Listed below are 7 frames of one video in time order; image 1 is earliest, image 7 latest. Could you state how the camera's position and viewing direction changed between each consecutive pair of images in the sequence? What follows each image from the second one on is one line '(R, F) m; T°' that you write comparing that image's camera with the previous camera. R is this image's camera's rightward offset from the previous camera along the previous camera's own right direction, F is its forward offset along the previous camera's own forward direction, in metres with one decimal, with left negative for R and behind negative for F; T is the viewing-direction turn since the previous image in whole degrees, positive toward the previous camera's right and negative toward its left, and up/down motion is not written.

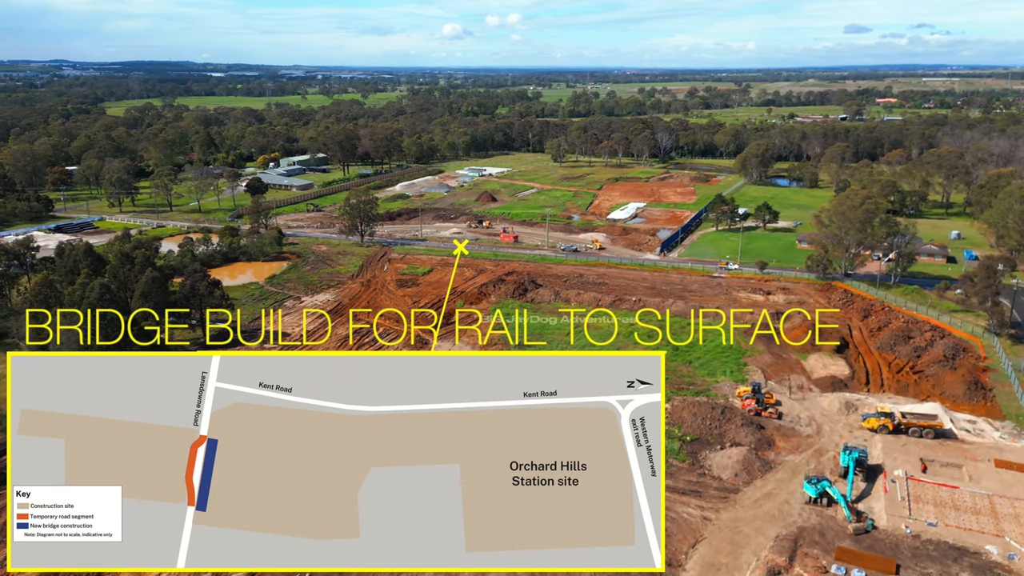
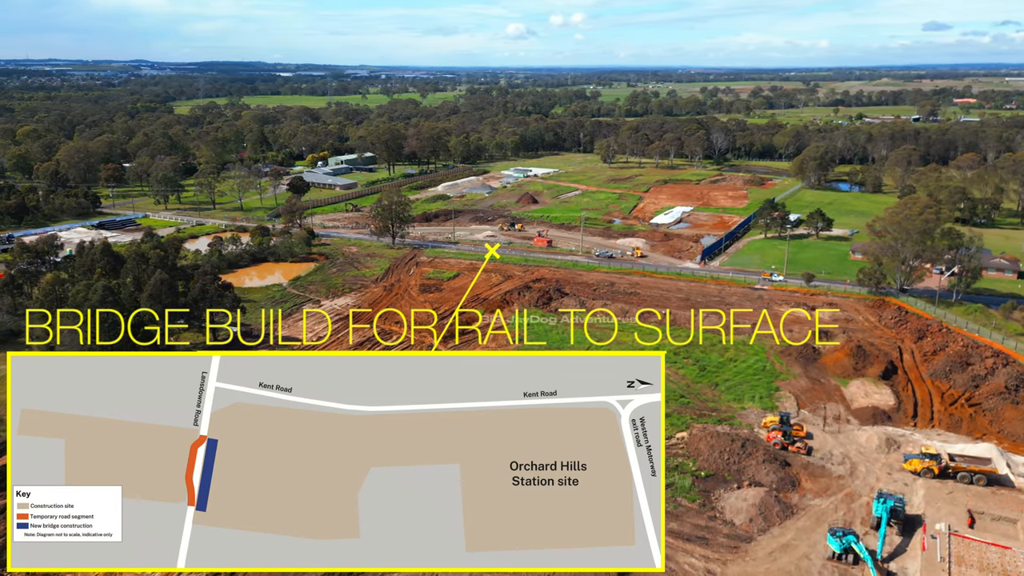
(+1.6, +1.8) m; -4°
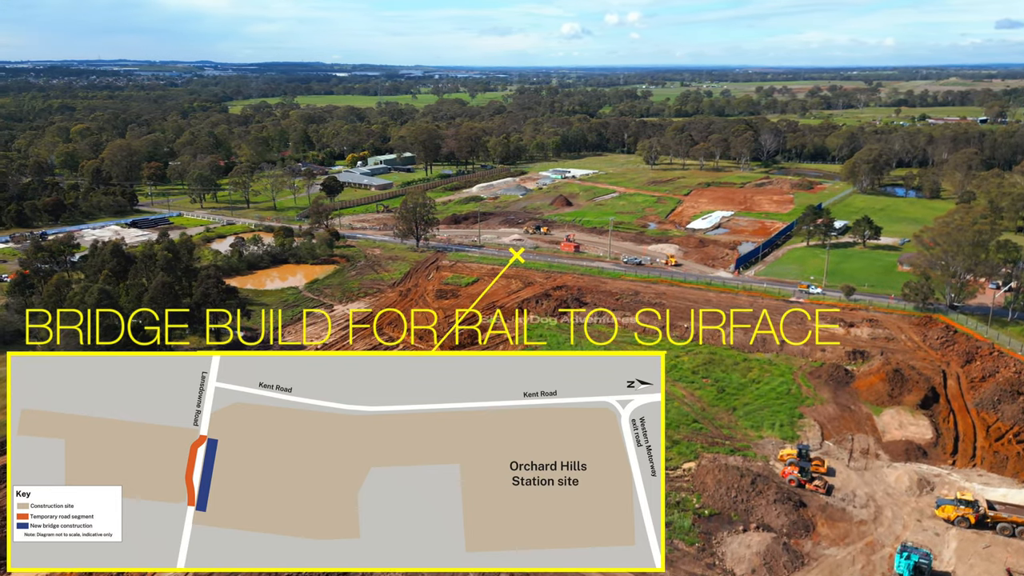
(+1.6, +1.6) m; -4°
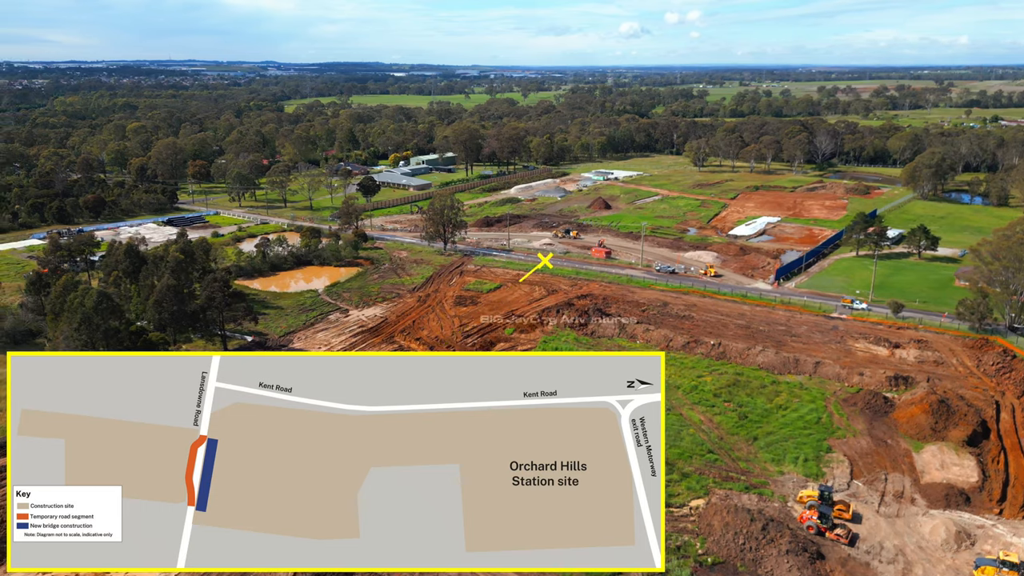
(+1.5, +1.6) m; -4°
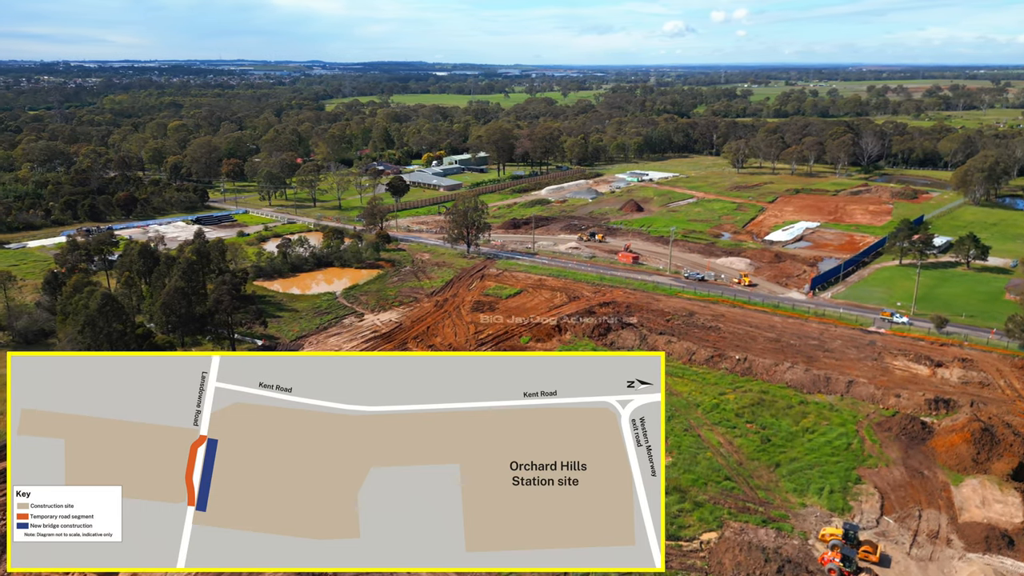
(+0.9, +1.2) m; -3°
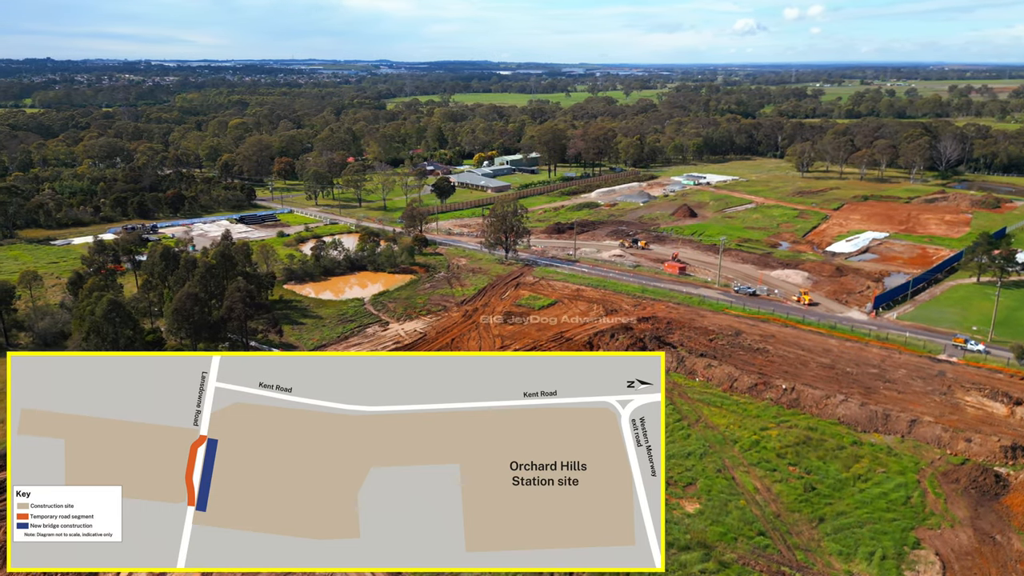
(+1.2, +2.0) m; -5°
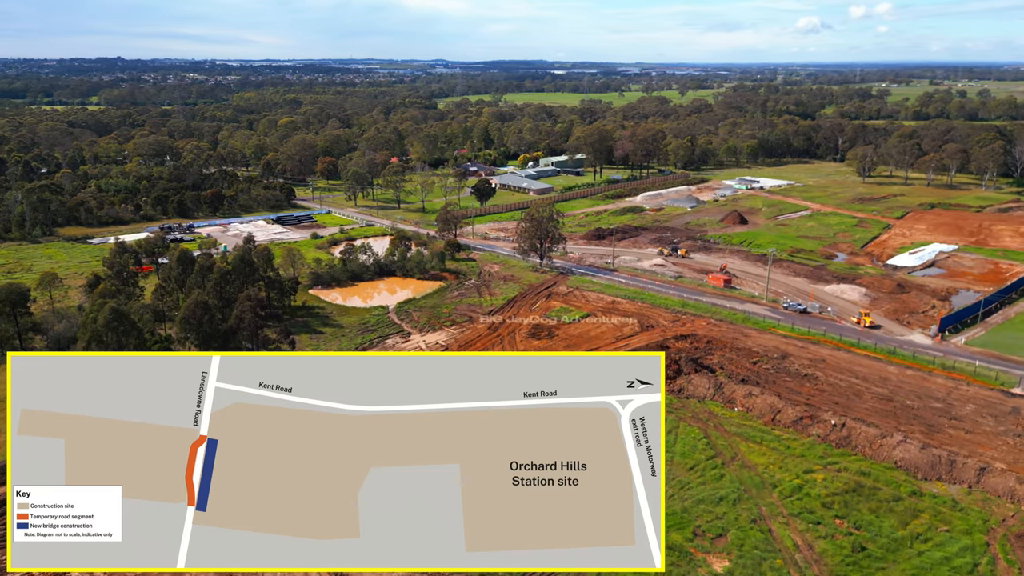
(+0.9, +1.9) m; -4°
